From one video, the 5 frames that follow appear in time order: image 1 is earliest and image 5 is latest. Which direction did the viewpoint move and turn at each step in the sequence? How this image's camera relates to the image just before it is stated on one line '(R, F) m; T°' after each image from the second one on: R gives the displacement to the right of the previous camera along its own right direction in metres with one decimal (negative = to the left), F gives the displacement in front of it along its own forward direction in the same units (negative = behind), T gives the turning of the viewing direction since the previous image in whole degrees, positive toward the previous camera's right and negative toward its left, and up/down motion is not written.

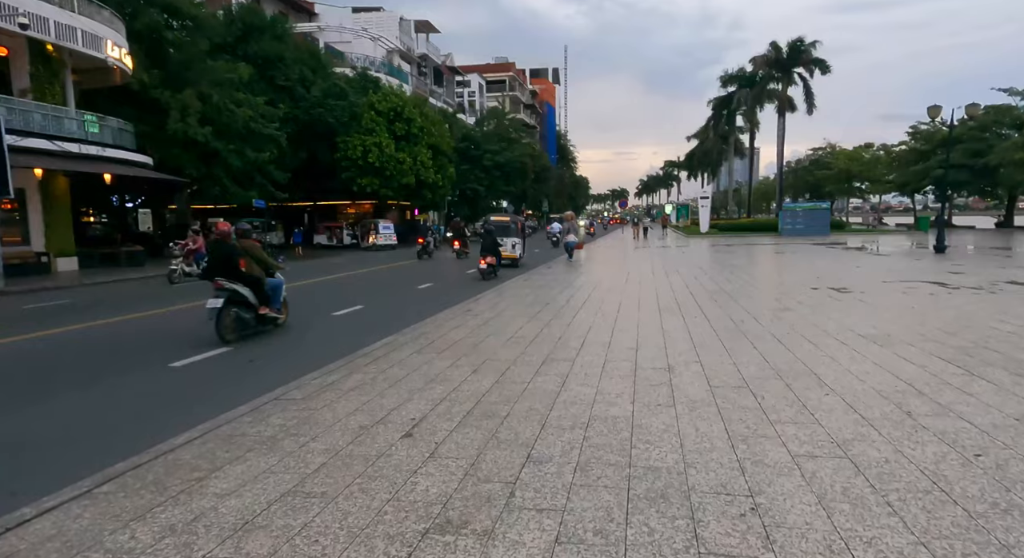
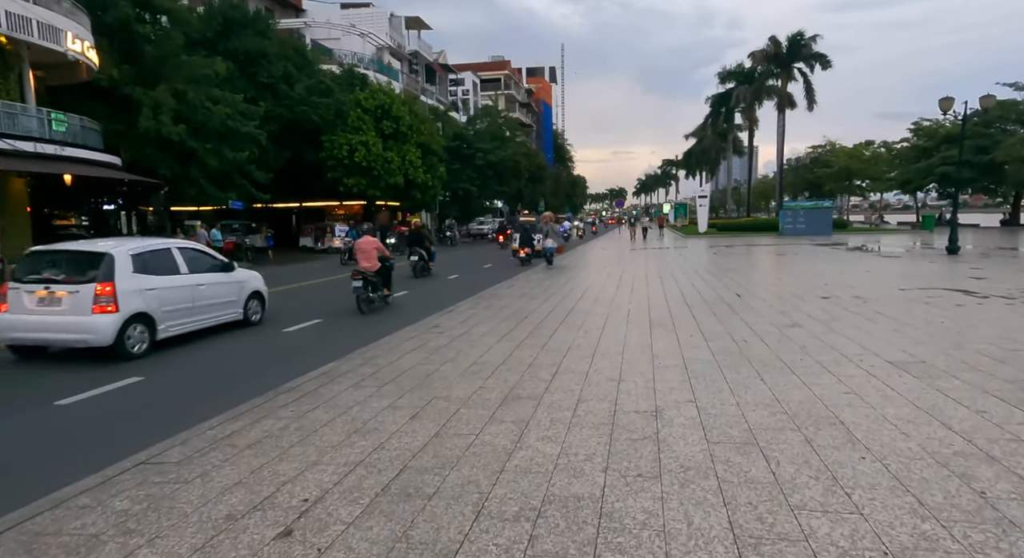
(+0.5, +1.5) m; 0°
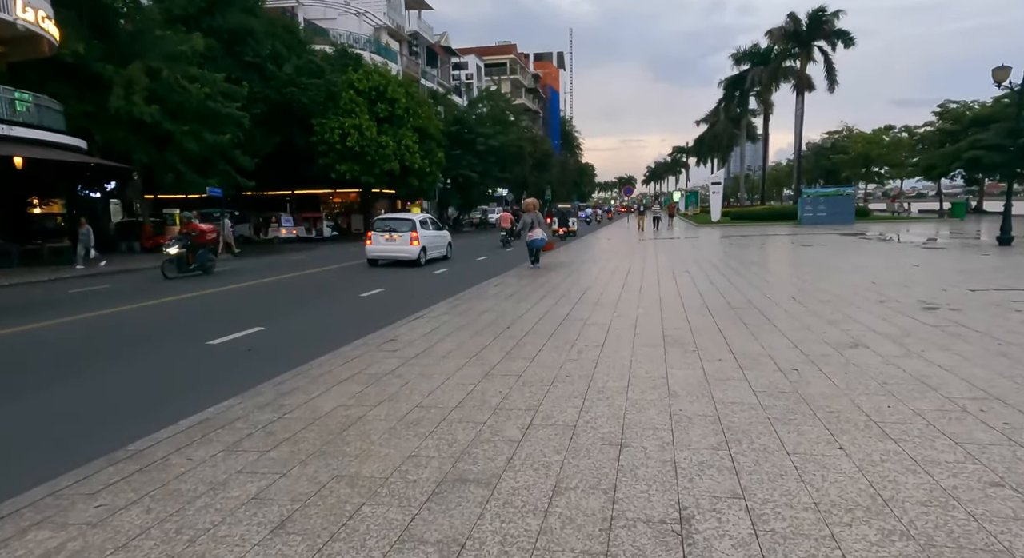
(+0.4, +2.3) m; -1°
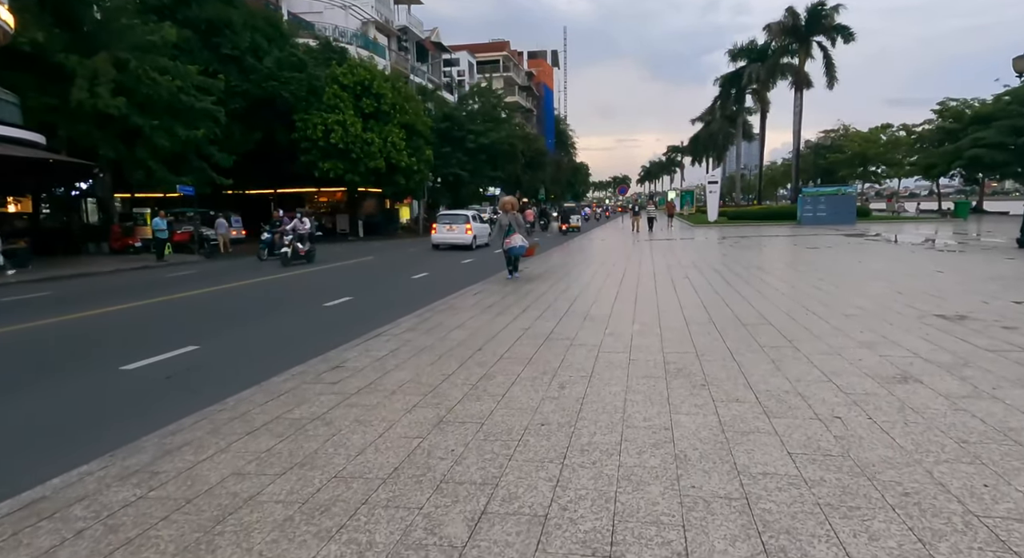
(+0.3, +1.5) m; 0°
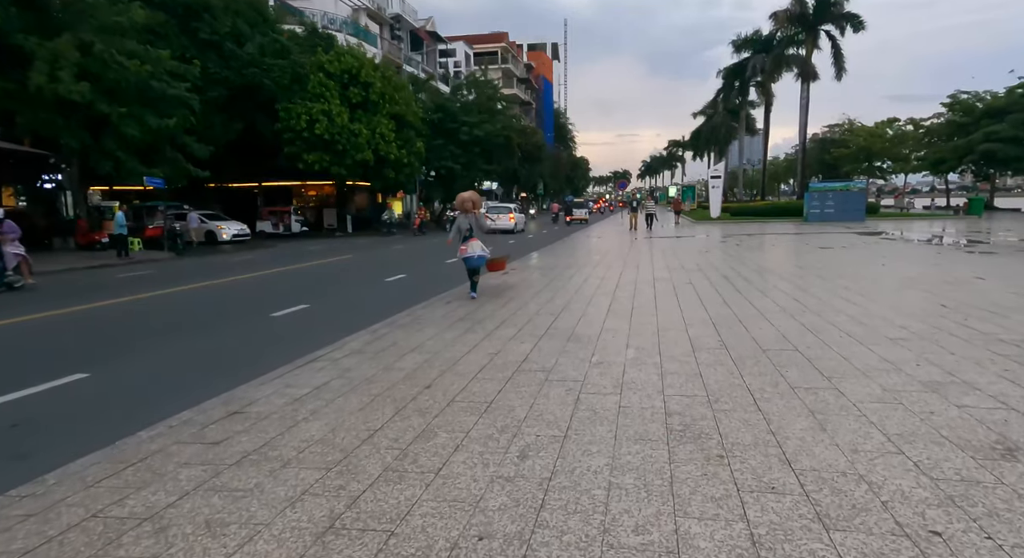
(+0.4, +1.8) m; 0°
